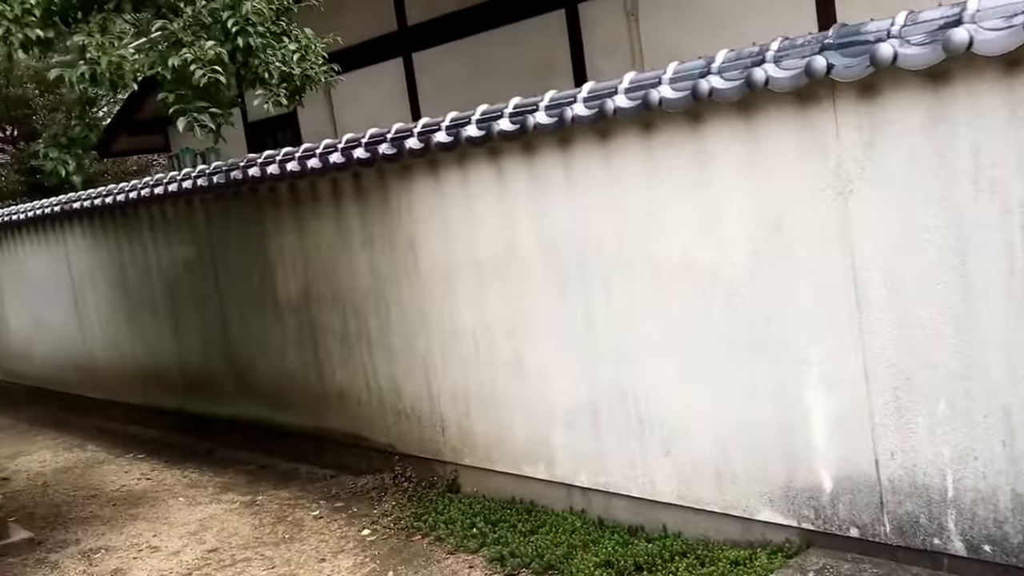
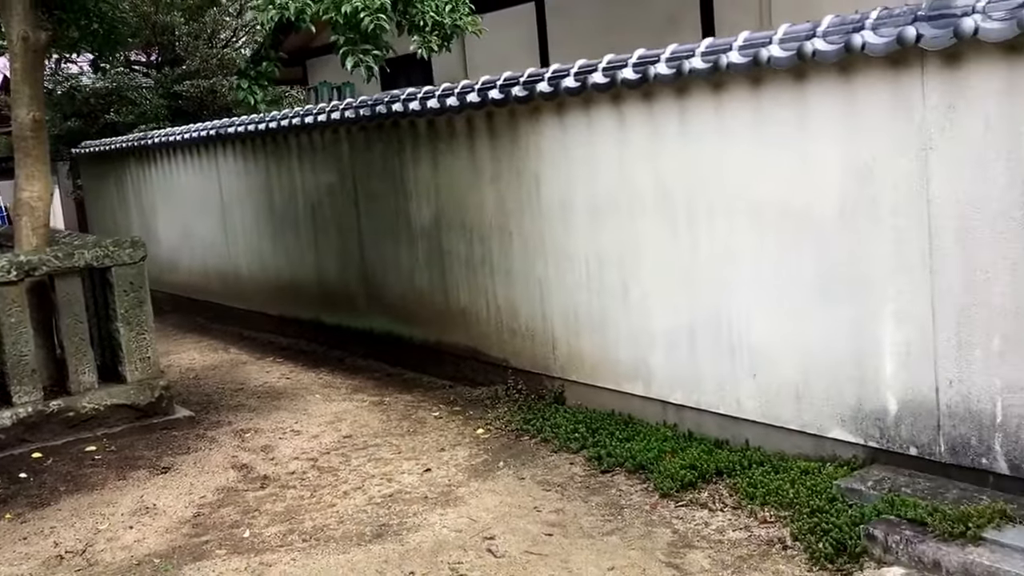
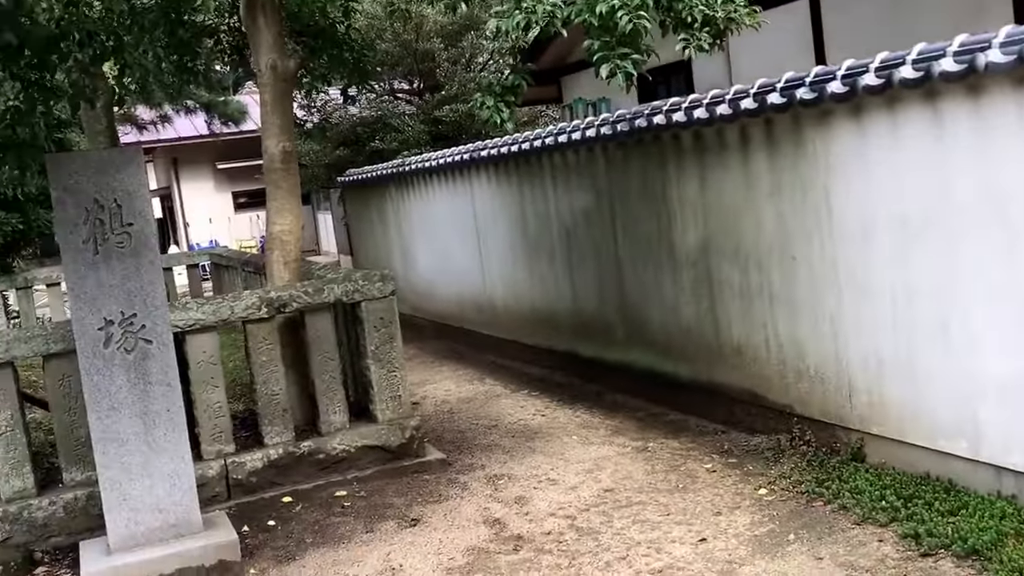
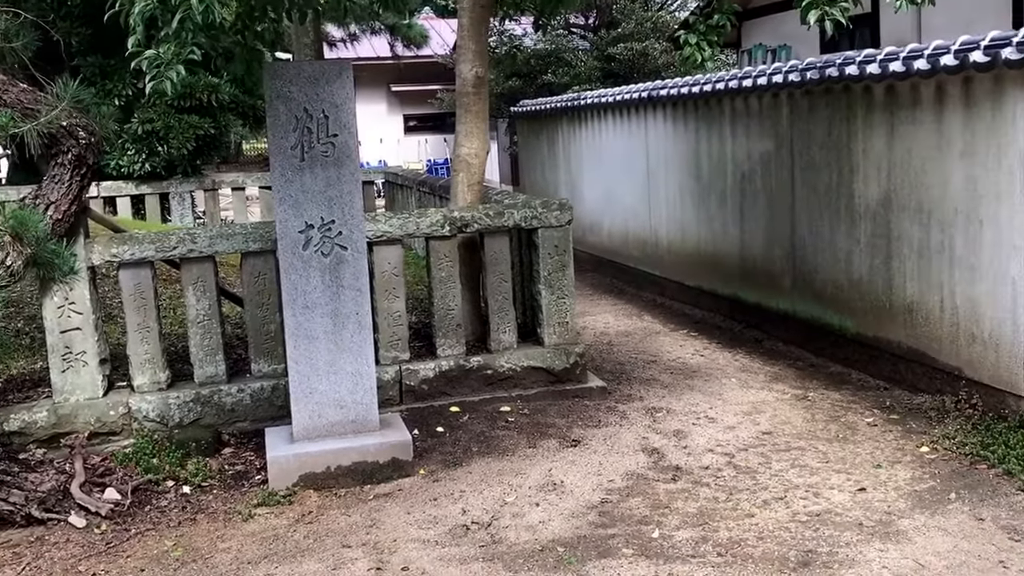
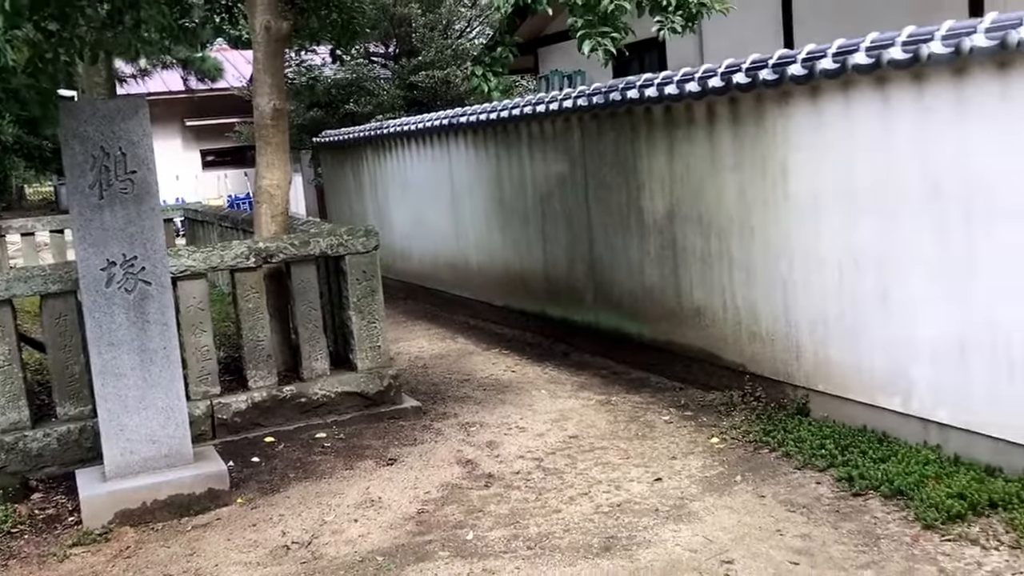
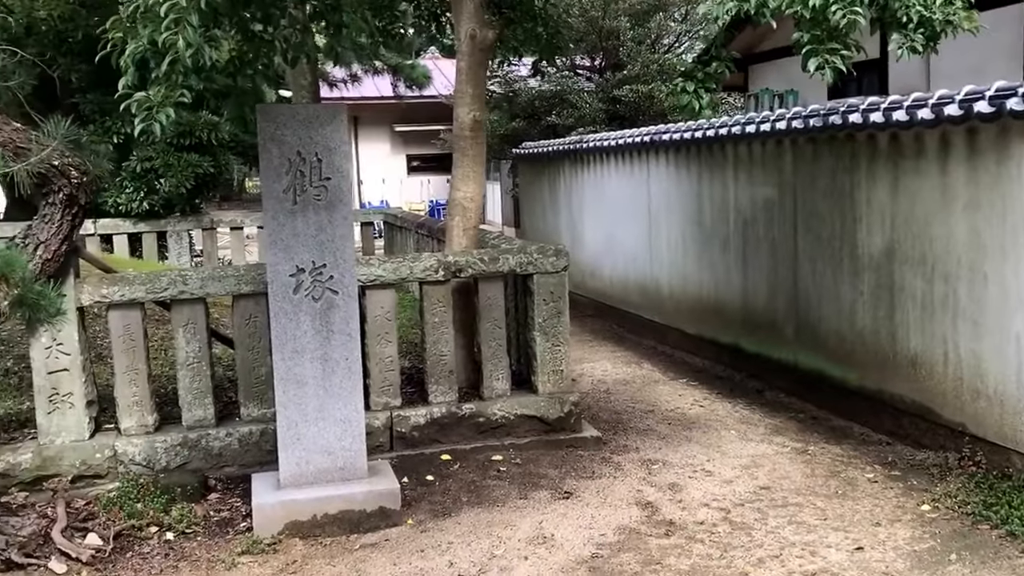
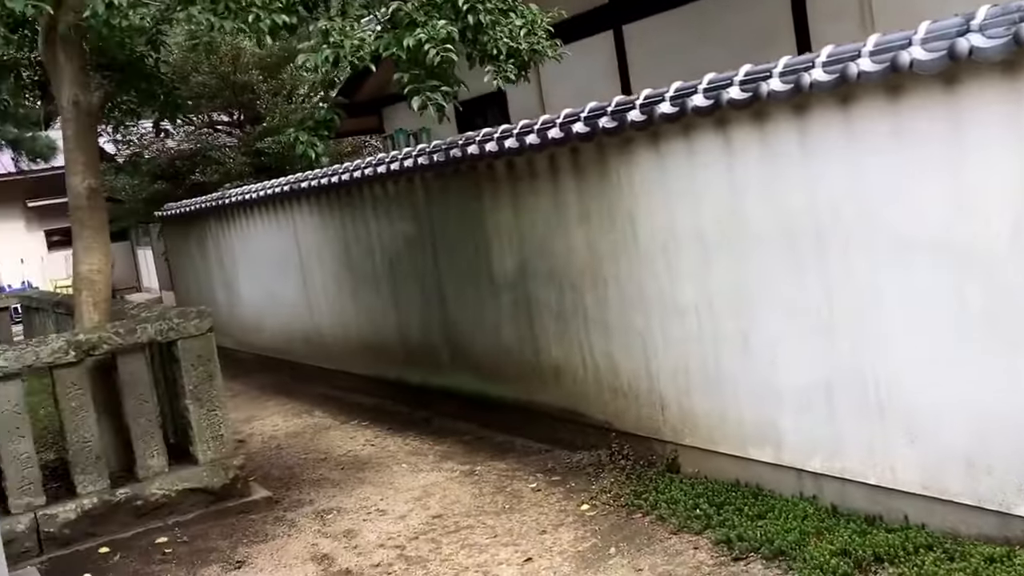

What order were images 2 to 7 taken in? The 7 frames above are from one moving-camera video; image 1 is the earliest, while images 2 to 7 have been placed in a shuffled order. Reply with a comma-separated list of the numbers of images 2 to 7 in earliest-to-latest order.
7, 3, 6, 4, 5, 2
